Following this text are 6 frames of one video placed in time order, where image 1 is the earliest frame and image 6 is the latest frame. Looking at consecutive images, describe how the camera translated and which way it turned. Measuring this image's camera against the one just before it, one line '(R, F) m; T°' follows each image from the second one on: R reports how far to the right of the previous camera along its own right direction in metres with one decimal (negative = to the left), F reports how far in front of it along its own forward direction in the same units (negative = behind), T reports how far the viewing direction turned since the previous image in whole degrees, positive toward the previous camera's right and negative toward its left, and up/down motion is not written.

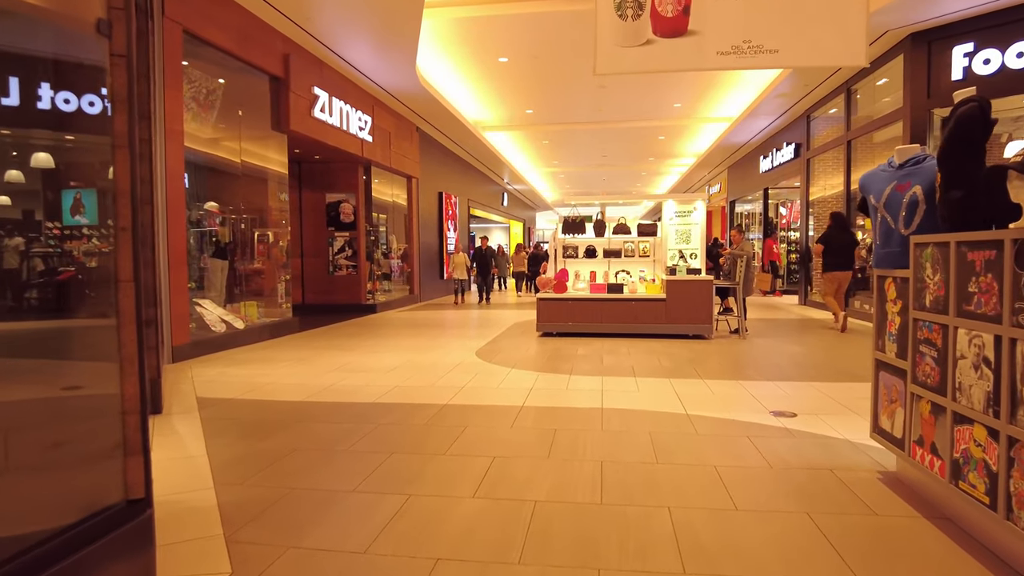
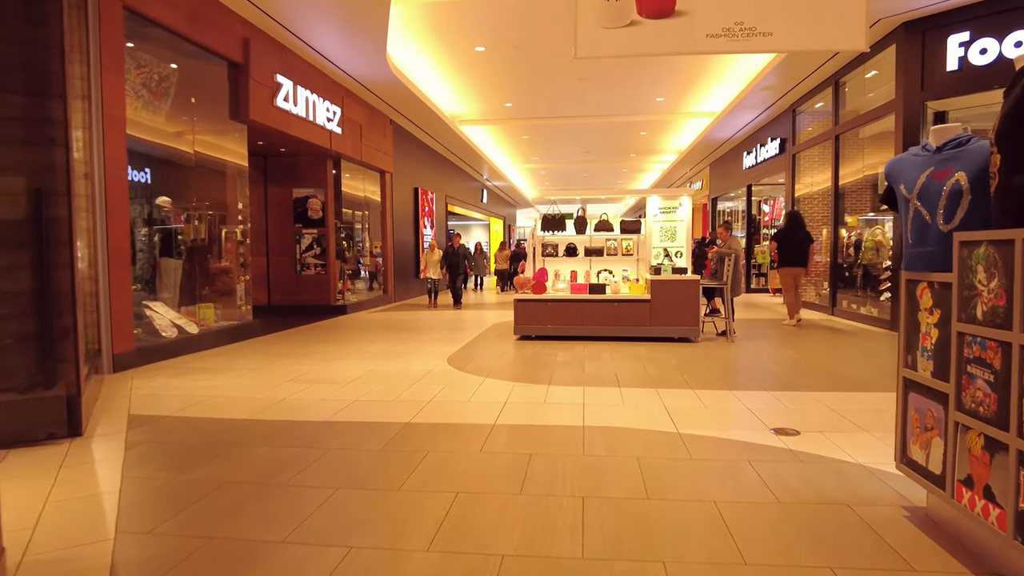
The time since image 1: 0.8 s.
(+0.1, +0.4) m; +2°
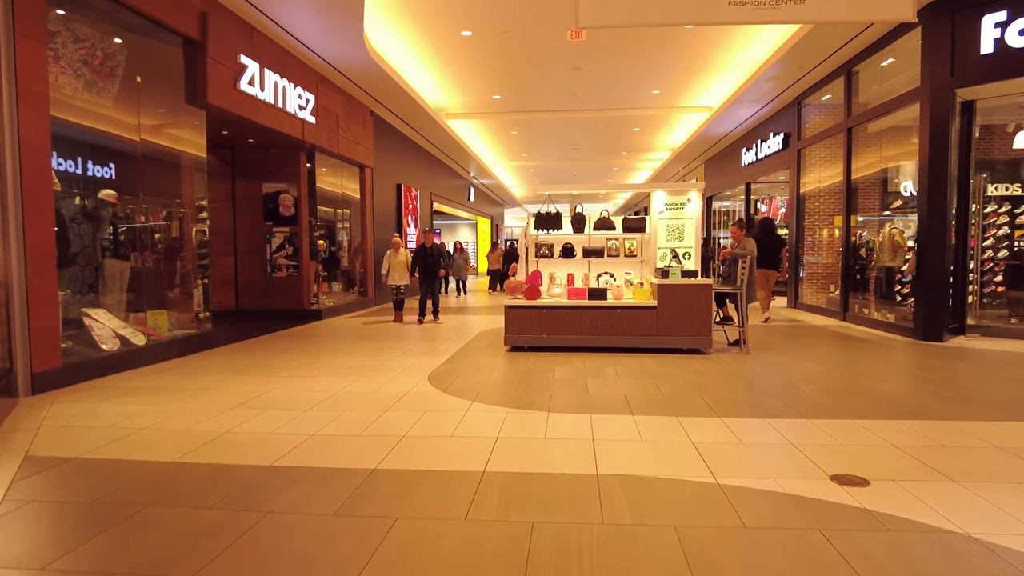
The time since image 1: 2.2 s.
(0.0, +0.7) m; +1°
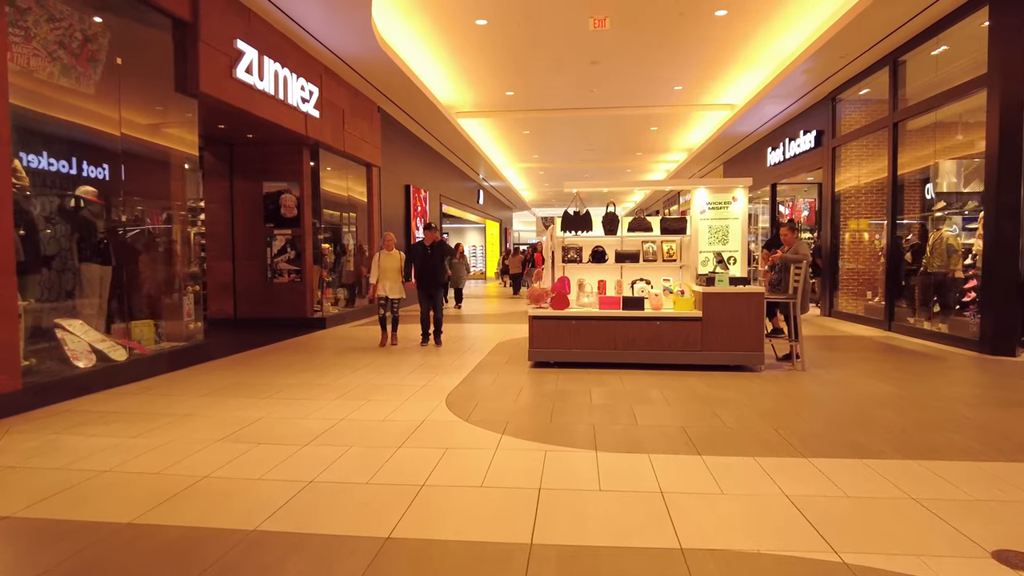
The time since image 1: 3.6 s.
(-0.2, +0.7) m; 0°
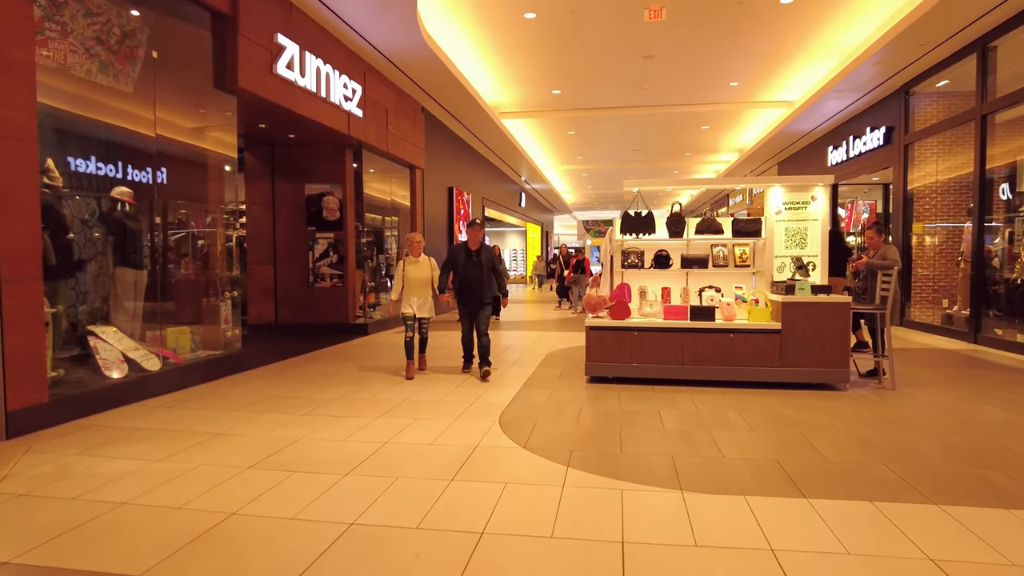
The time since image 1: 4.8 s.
(-0.1, +0.4) m; -3°
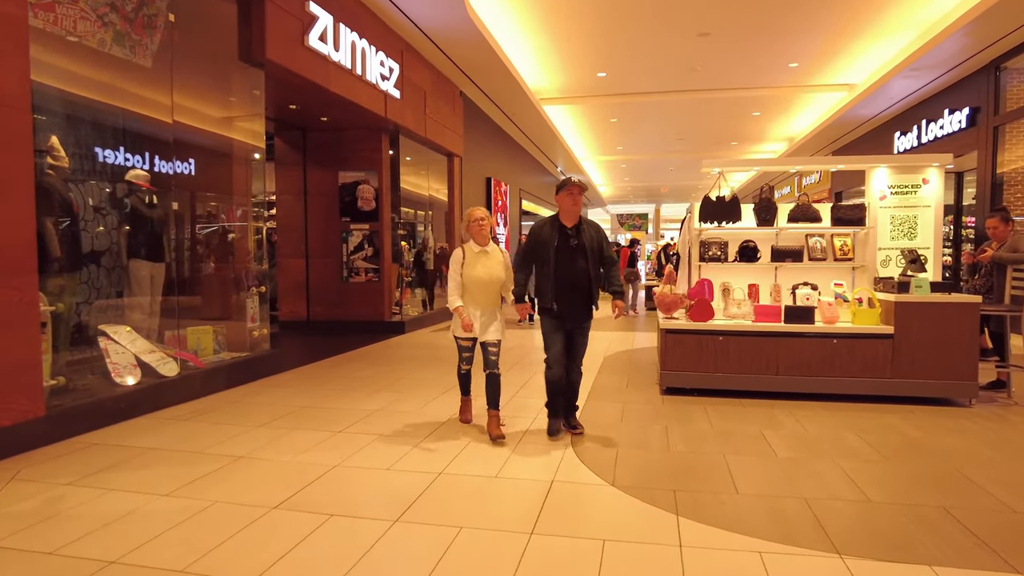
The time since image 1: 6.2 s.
(-0.2, +0.6) m; -2°
